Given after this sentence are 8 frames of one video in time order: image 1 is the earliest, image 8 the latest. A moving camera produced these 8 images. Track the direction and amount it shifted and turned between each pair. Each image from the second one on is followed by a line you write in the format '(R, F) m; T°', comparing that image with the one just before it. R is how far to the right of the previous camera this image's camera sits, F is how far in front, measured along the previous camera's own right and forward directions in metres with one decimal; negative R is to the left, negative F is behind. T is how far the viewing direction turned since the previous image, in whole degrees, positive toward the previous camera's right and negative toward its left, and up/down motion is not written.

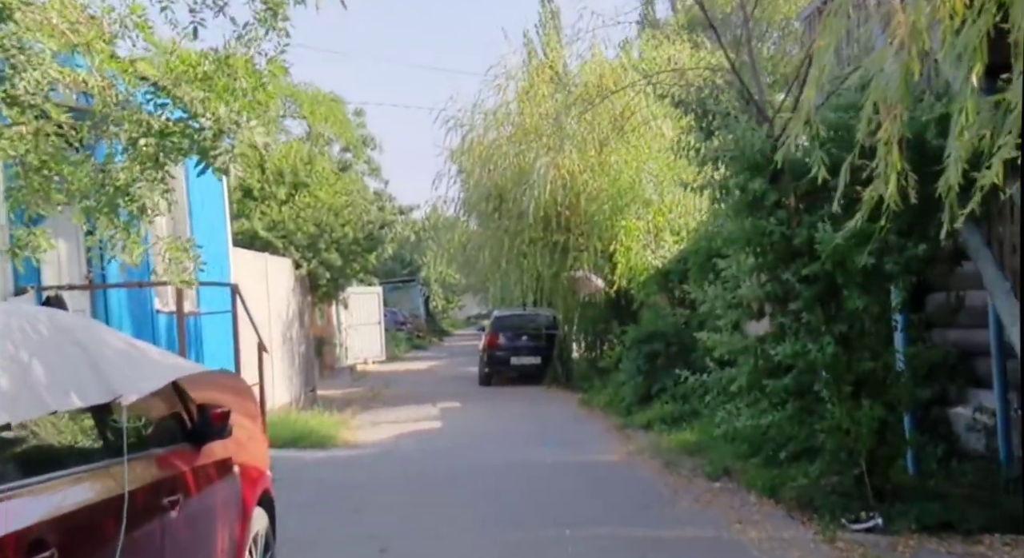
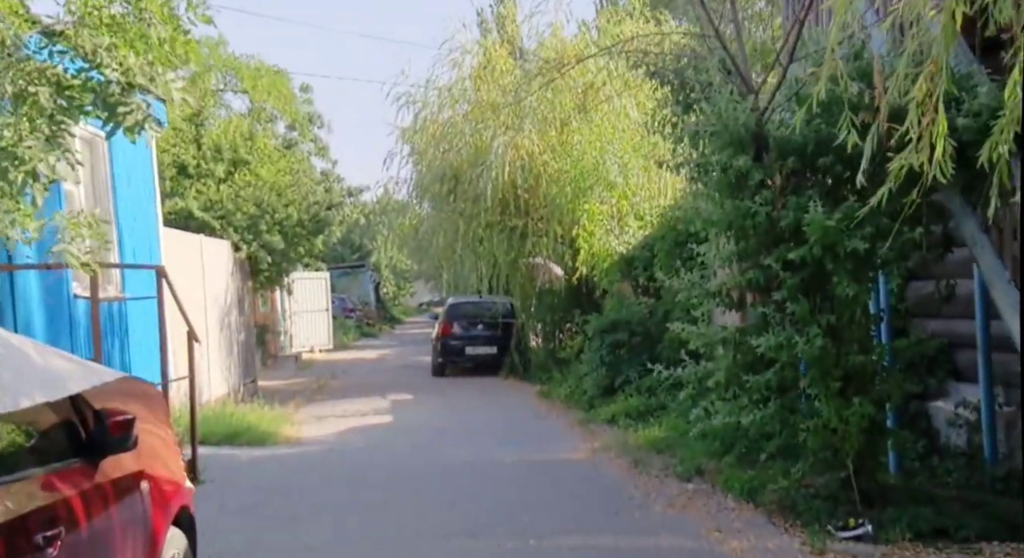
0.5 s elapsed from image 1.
(0.0, +0.6) m; +2°
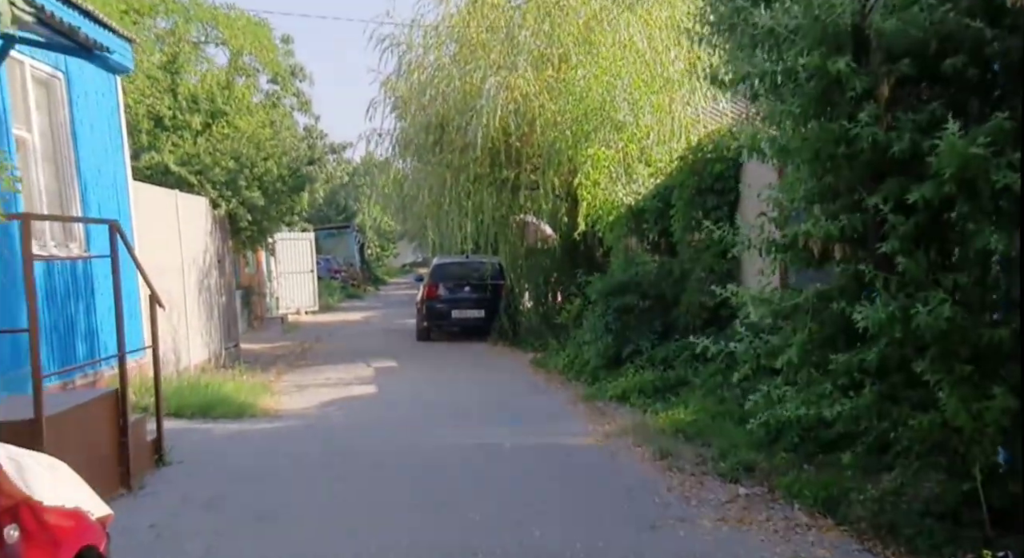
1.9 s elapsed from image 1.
(-0.1, +1.7) m; +1°
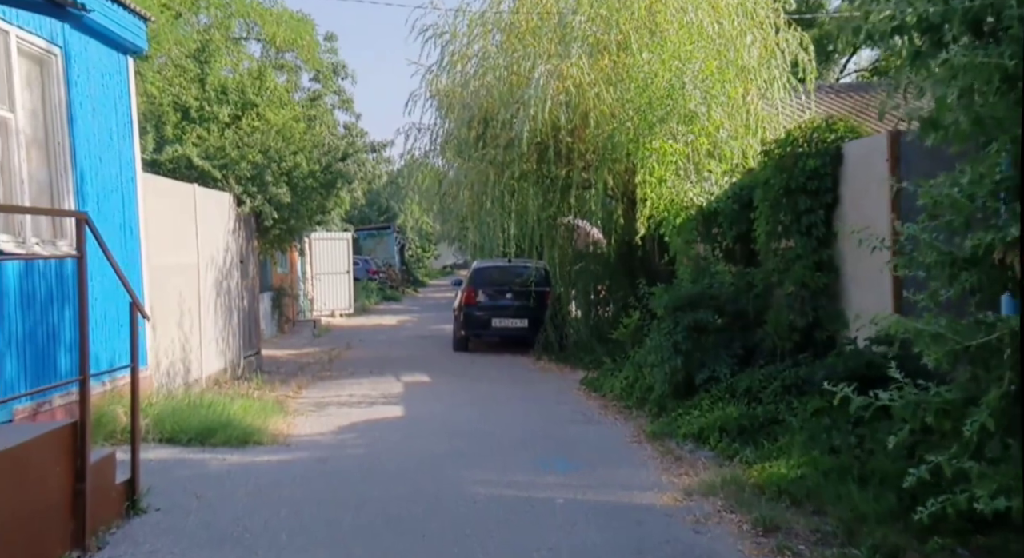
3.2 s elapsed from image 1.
(-0.1, +1.6) m; -2°
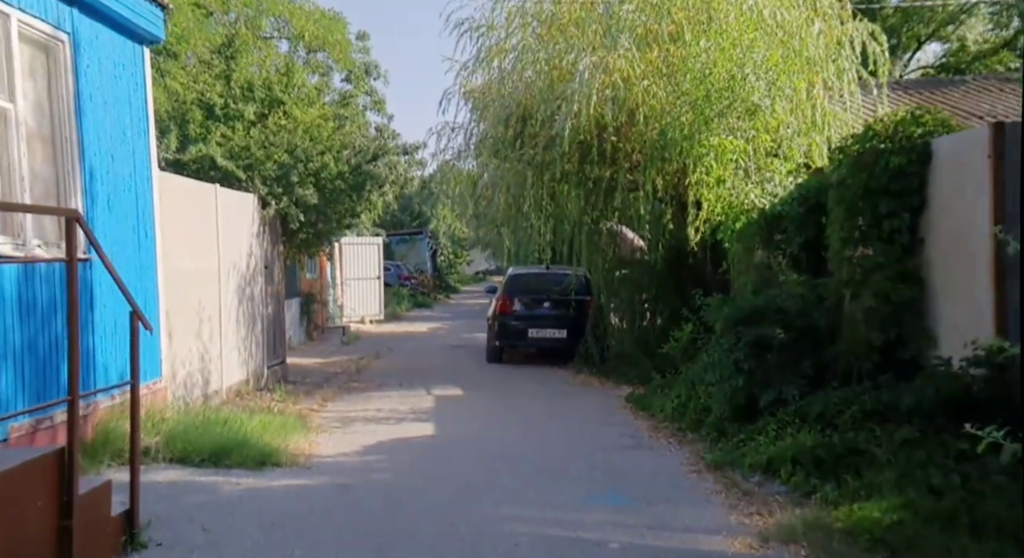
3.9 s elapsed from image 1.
(-0.1, +0.9) m; -2°
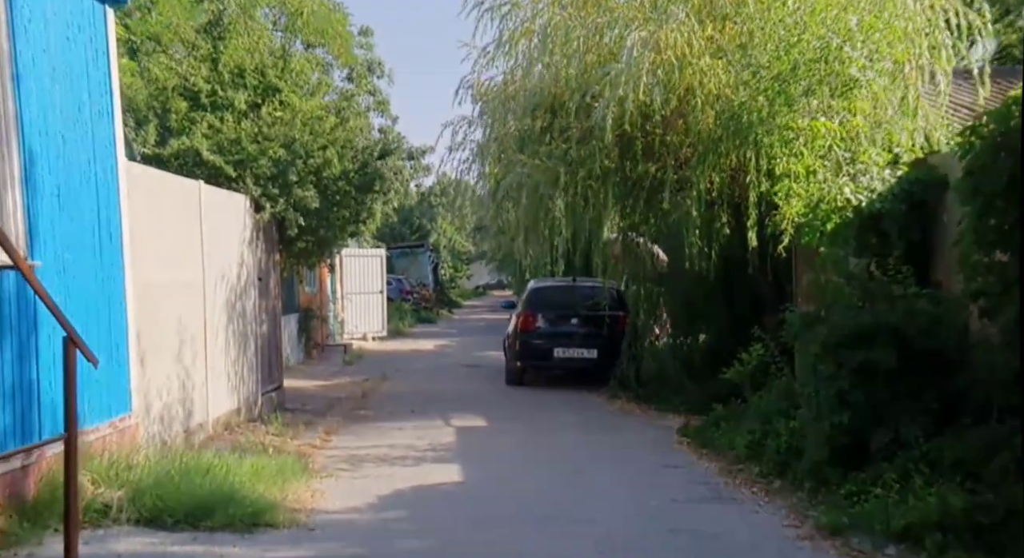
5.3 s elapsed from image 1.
(-0.4, +1.8) m; 0°
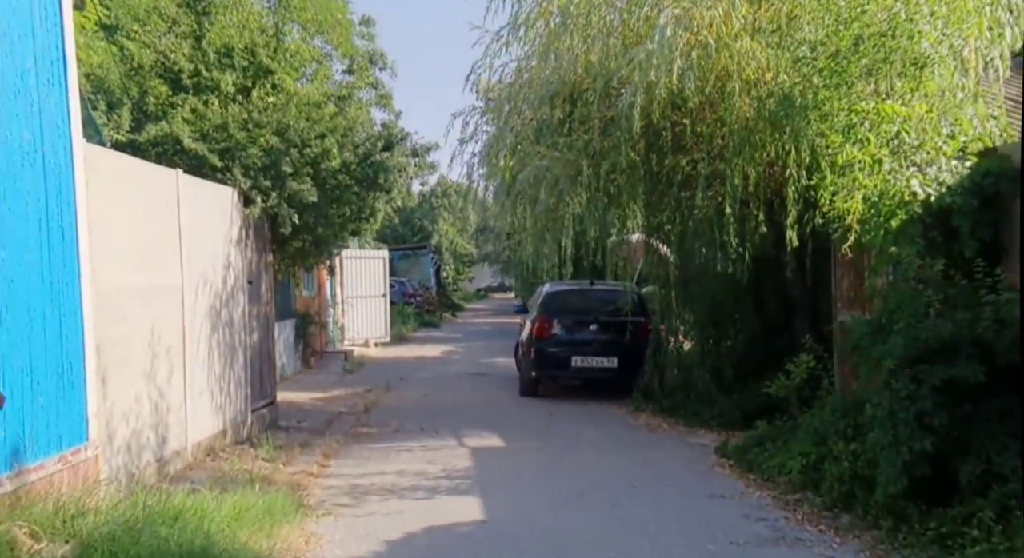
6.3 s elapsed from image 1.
(-0.2, +1.3) m; 0°
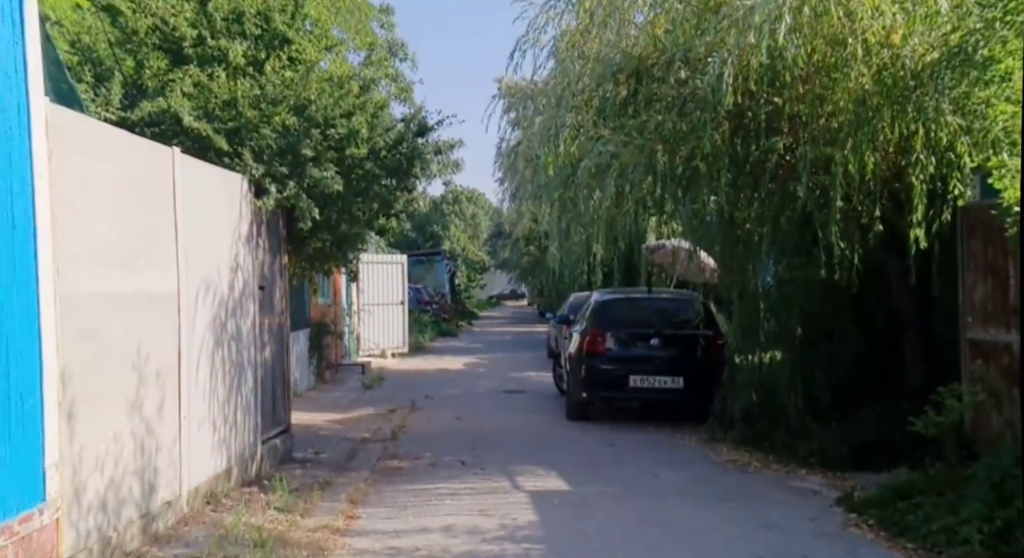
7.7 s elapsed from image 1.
(-0.4, +1.8) m; 0°
